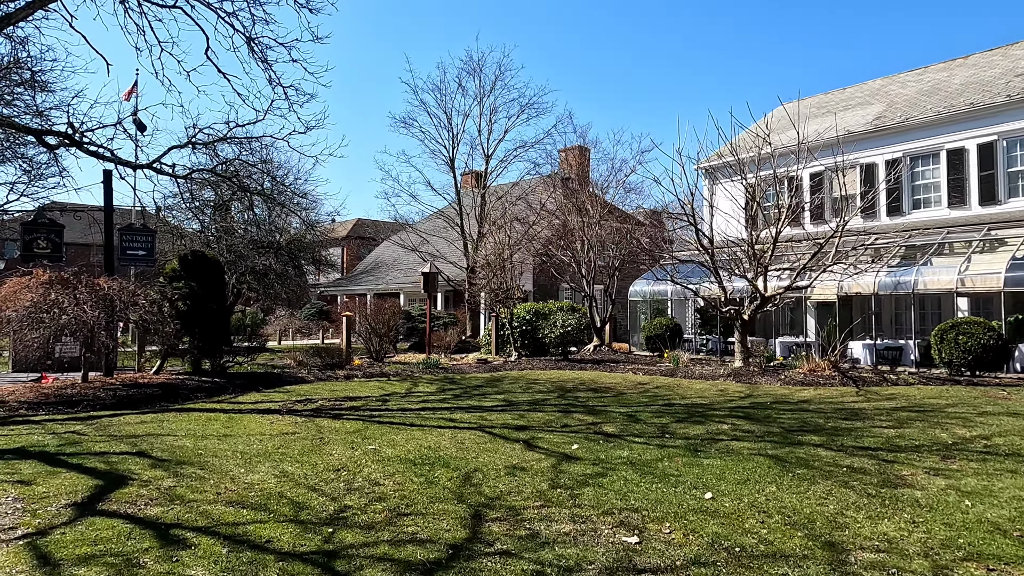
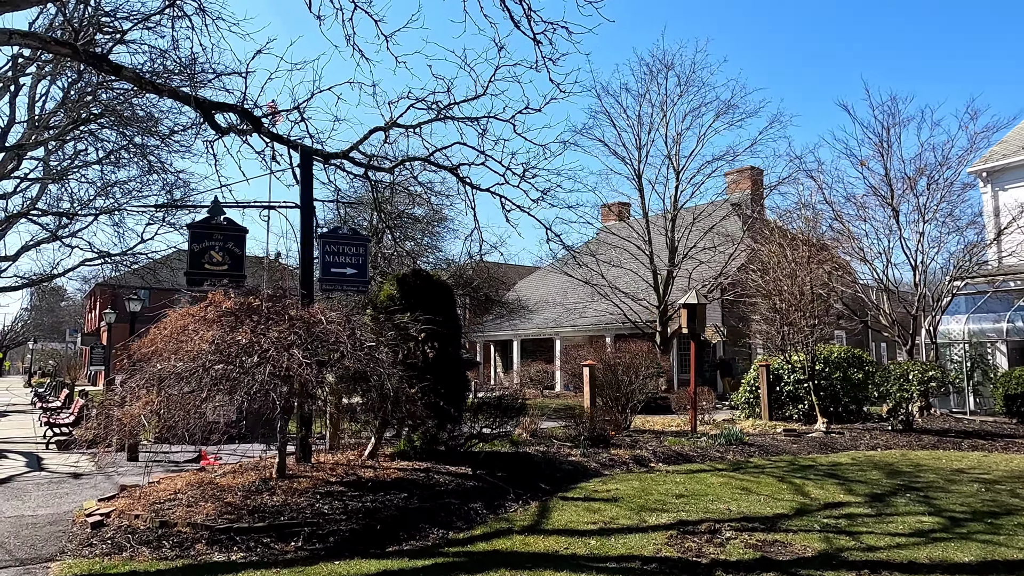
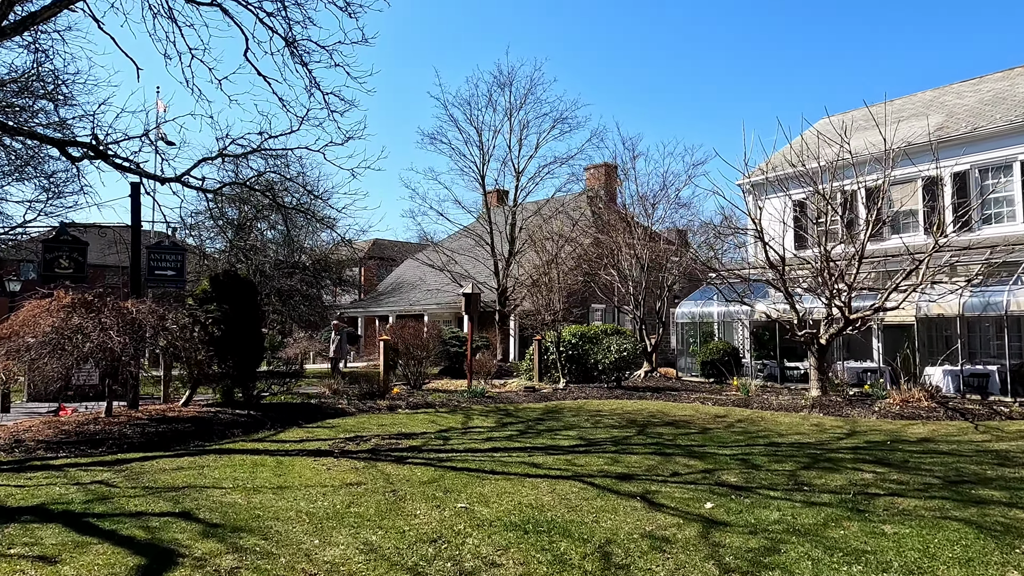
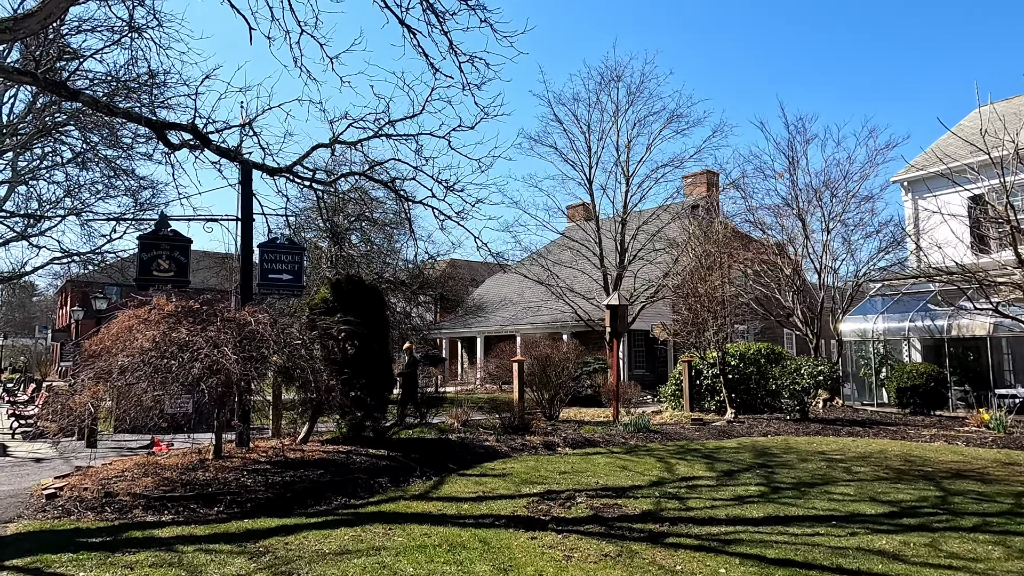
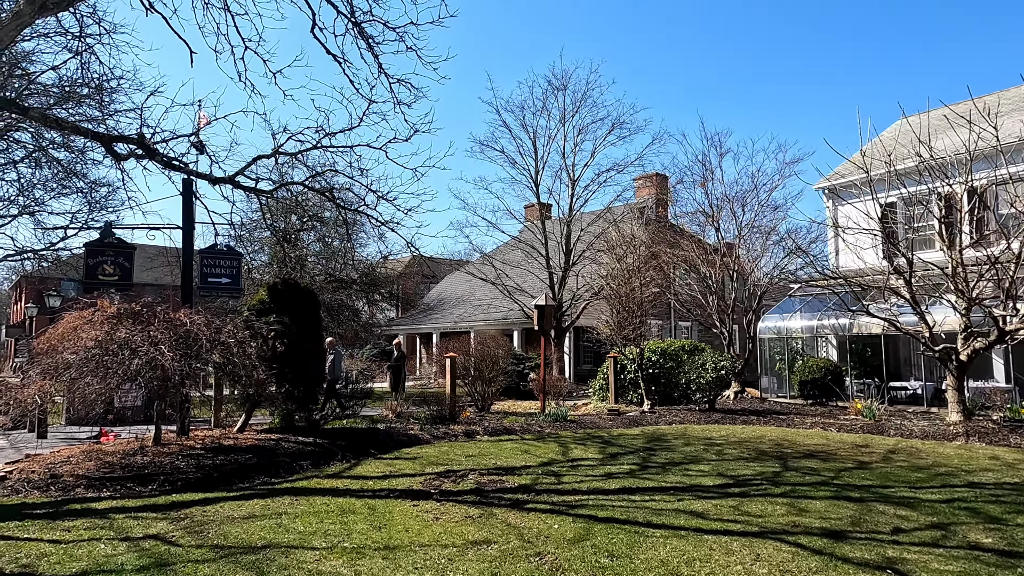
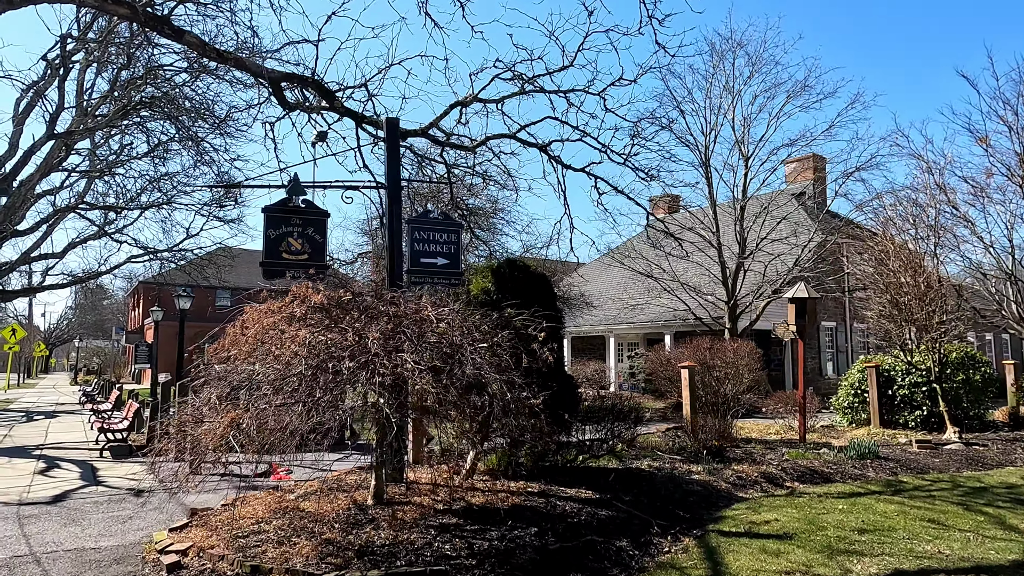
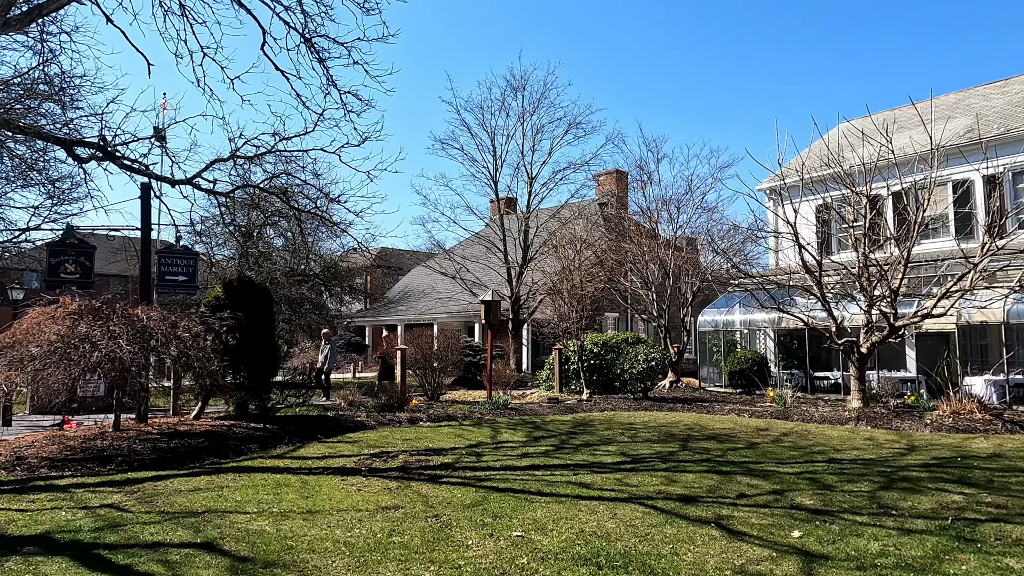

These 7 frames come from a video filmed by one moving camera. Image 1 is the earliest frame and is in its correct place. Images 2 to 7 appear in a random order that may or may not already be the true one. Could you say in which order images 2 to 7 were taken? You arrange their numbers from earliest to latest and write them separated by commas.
3, 7, 5, 4, 2, 6
